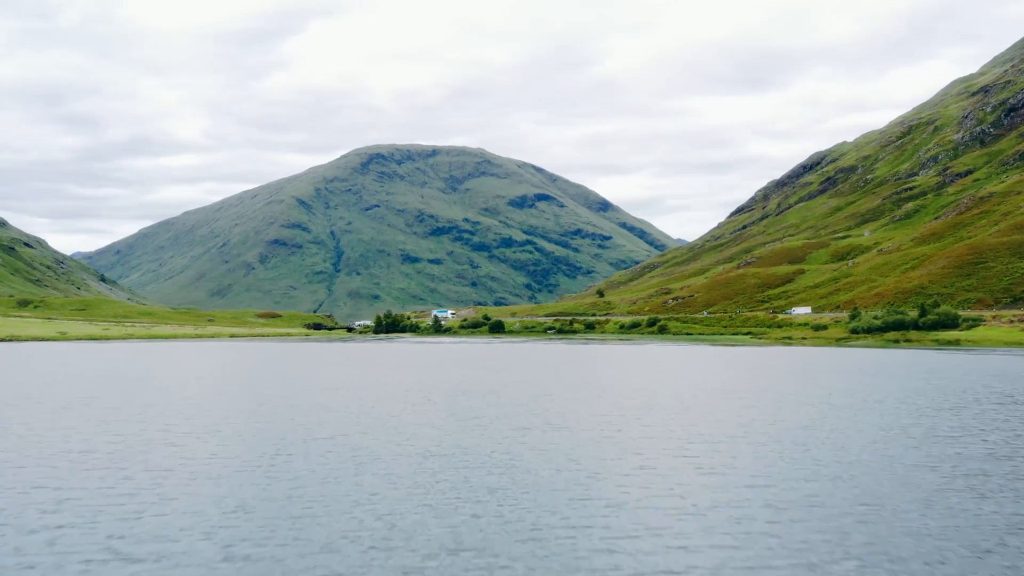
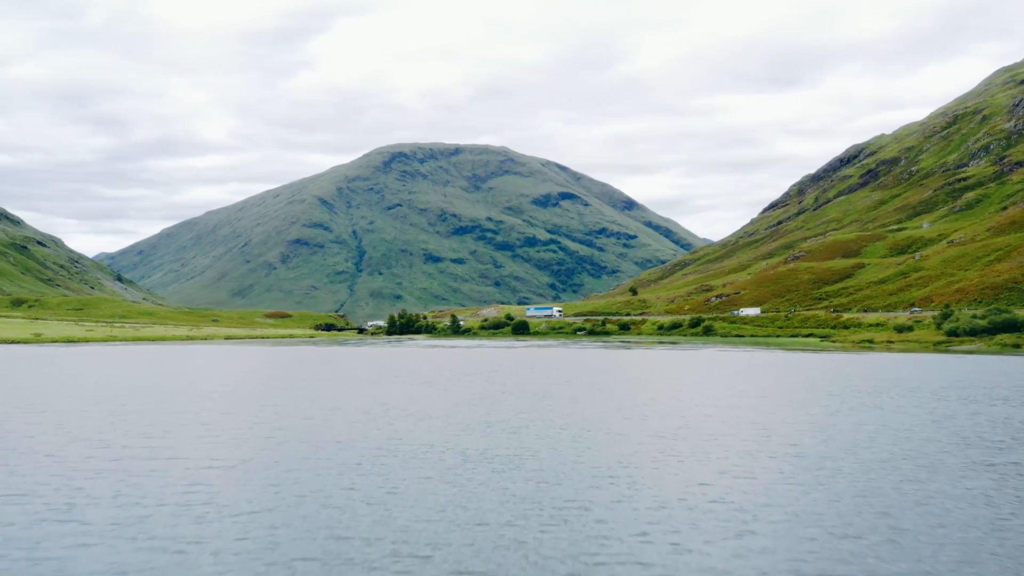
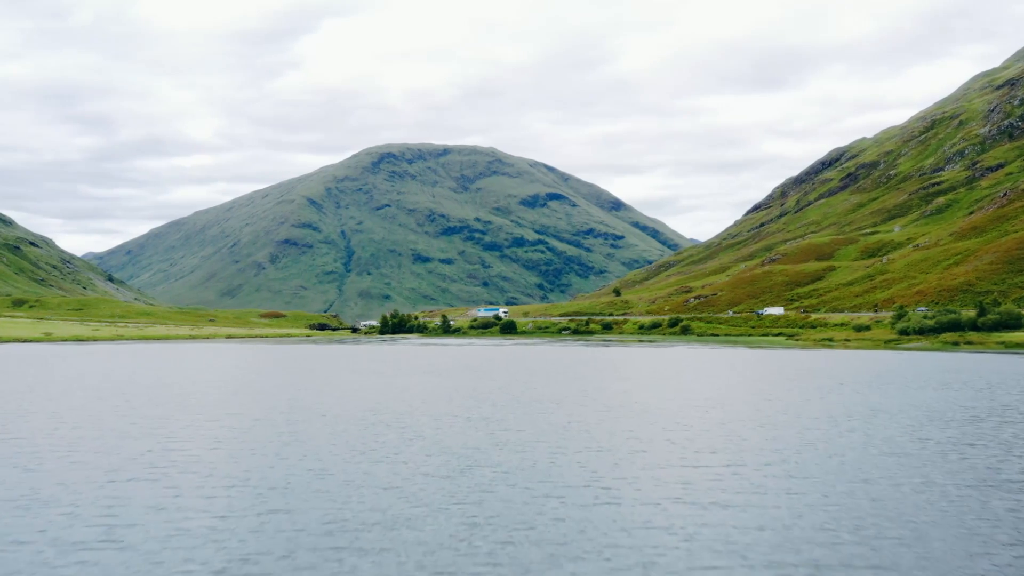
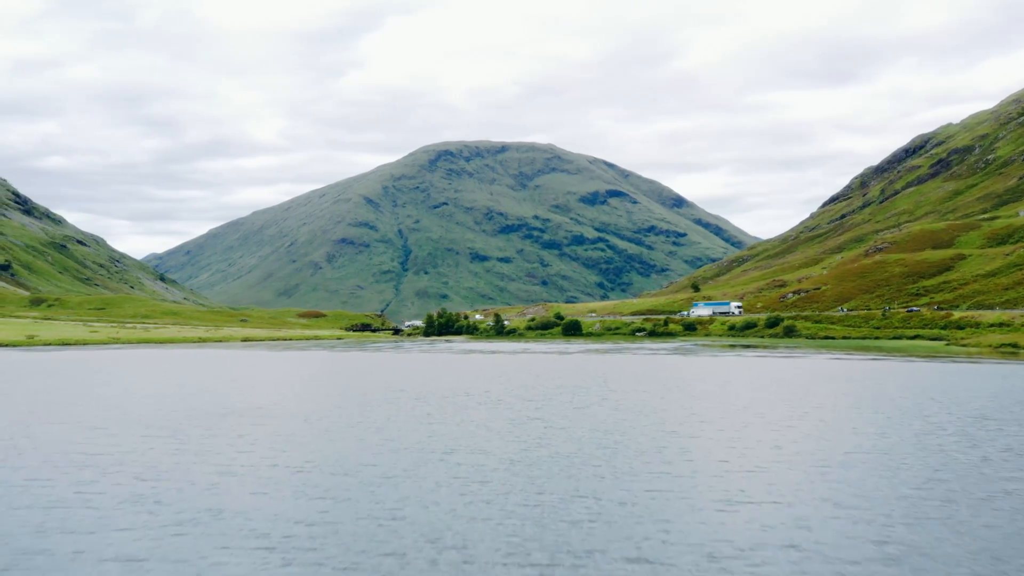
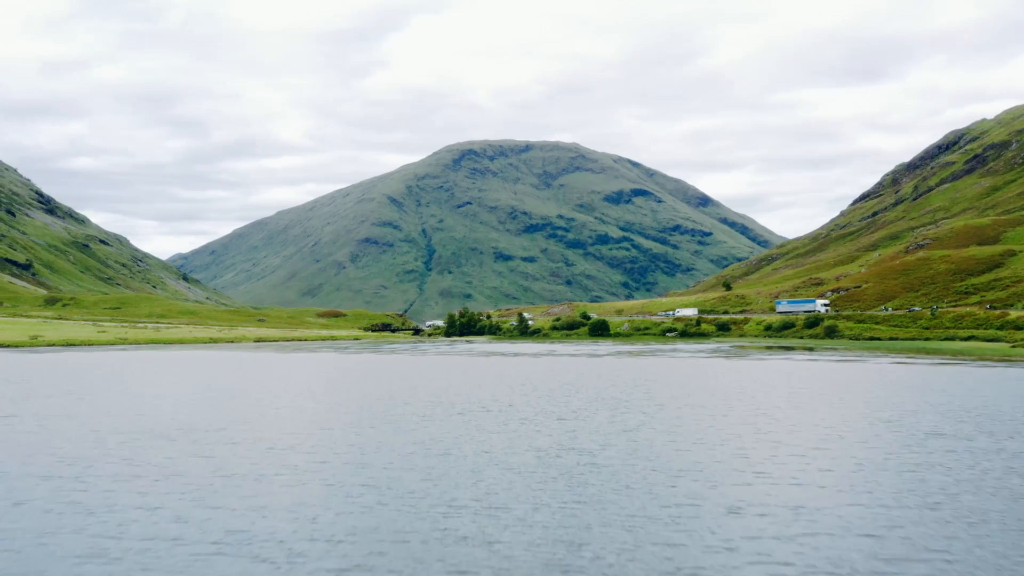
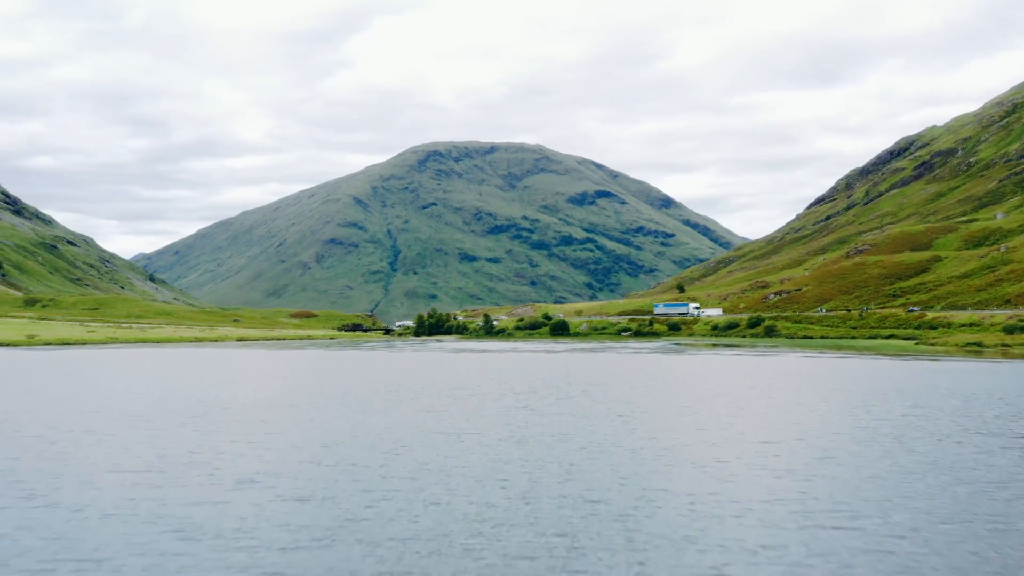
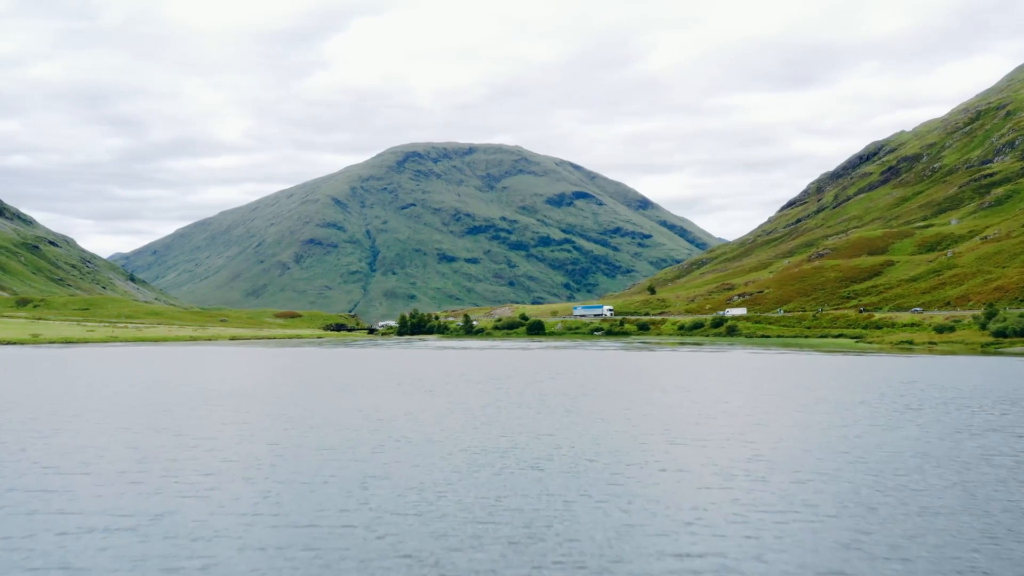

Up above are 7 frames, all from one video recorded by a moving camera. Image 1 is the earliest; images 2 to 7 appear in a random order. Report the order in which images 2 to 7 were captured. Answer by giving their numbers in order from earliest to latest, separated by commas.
3, 2, 7, 6, 4, 5
